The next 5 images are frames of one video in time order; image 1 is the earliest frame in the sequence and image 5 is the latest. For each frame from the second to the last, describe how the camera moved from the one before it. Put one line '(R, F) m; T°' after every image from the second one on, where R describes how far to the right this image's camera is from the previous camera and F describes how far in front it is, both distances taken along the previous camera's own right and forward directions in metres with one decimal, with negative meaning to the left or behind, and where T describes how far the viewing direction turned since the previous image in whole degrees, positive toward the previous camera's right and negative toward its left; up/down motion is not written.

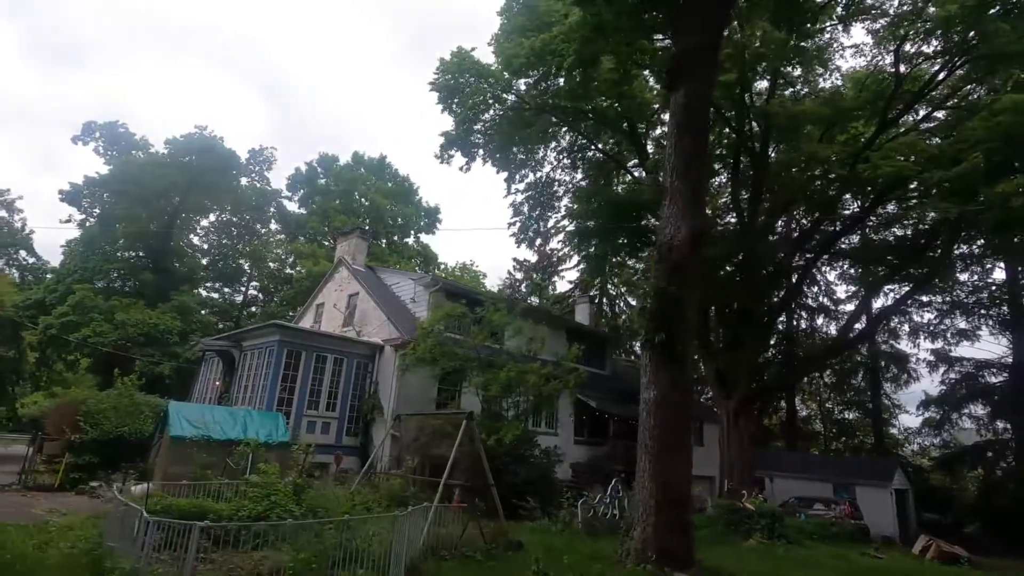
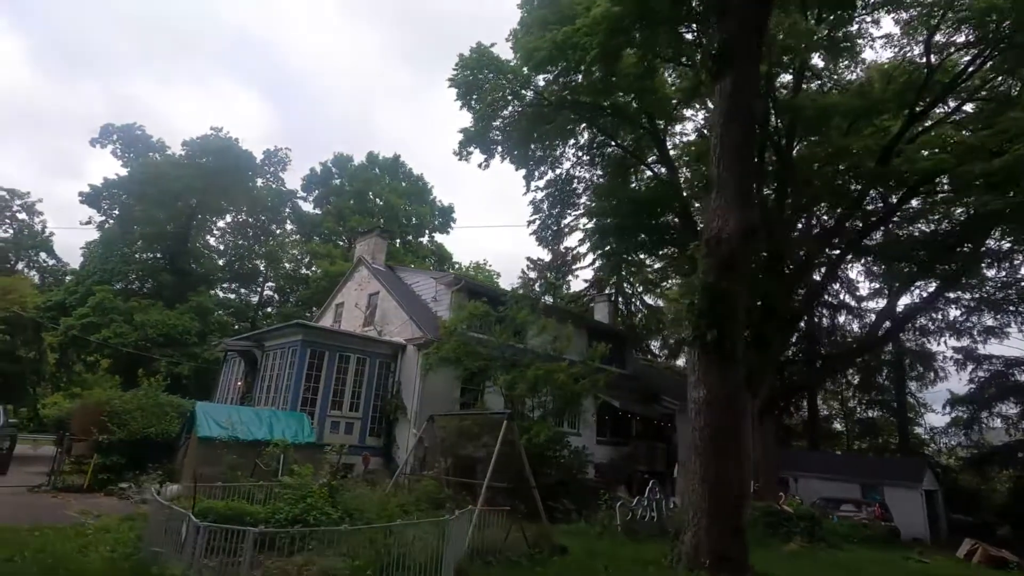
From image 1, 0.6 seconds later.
(-0.4, +0.2) m; -1°
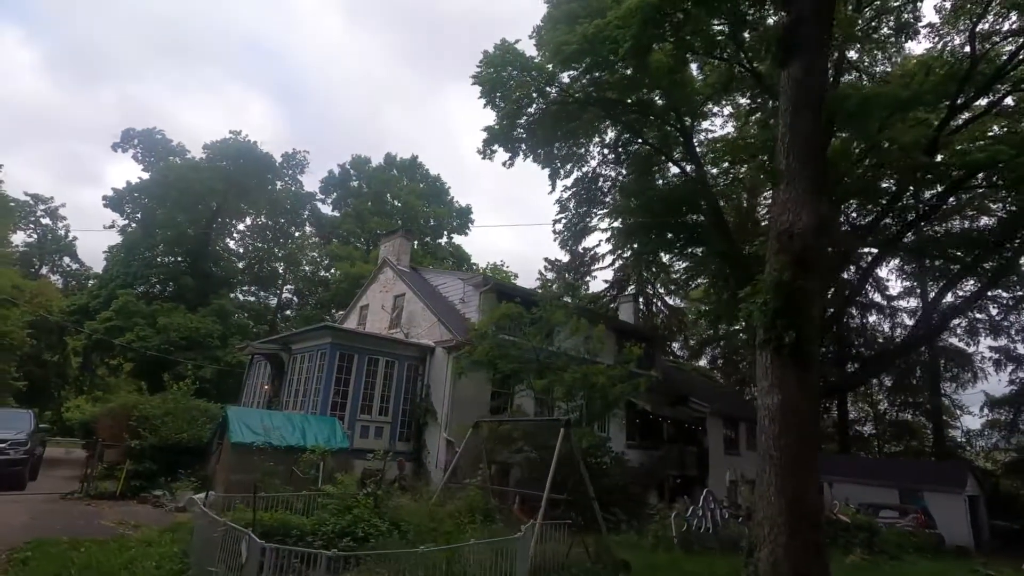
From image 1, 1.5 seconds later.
(-0.5, +0.3) m; -1°
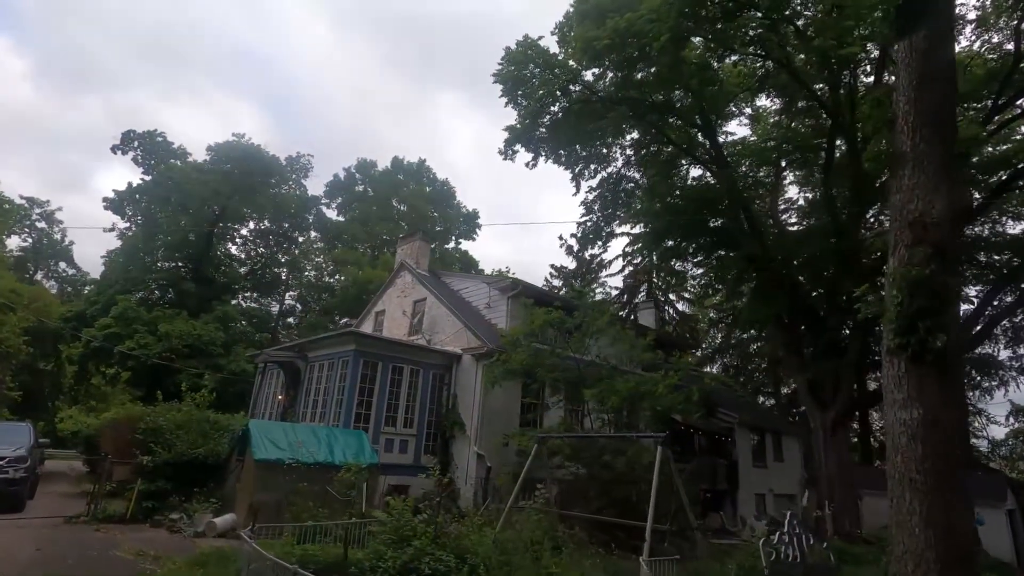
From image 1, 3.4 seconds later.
(-1.0, +0.8) m; +1°
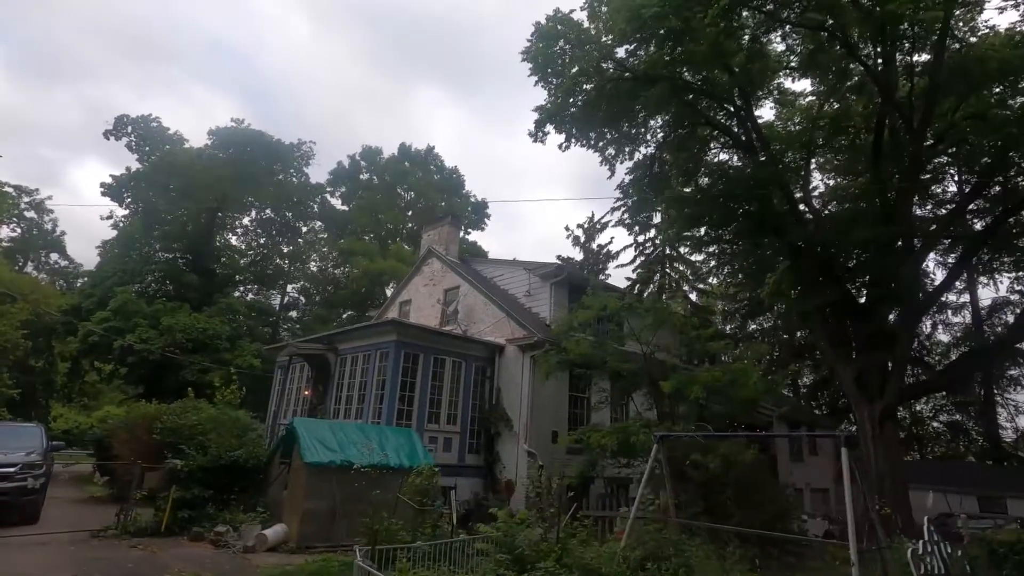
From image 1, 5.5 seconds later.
(-1.4, +1.0) m; +1°
